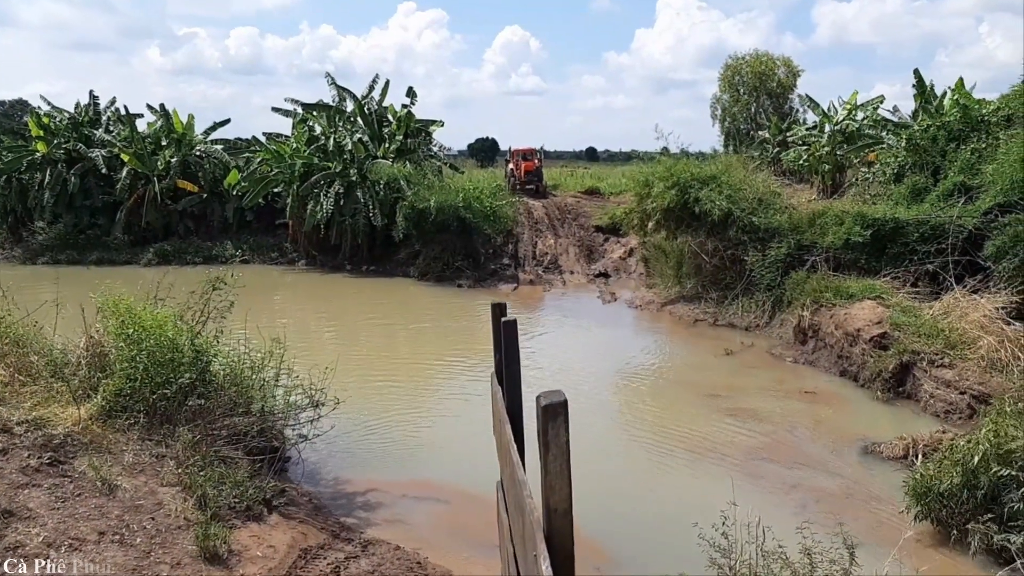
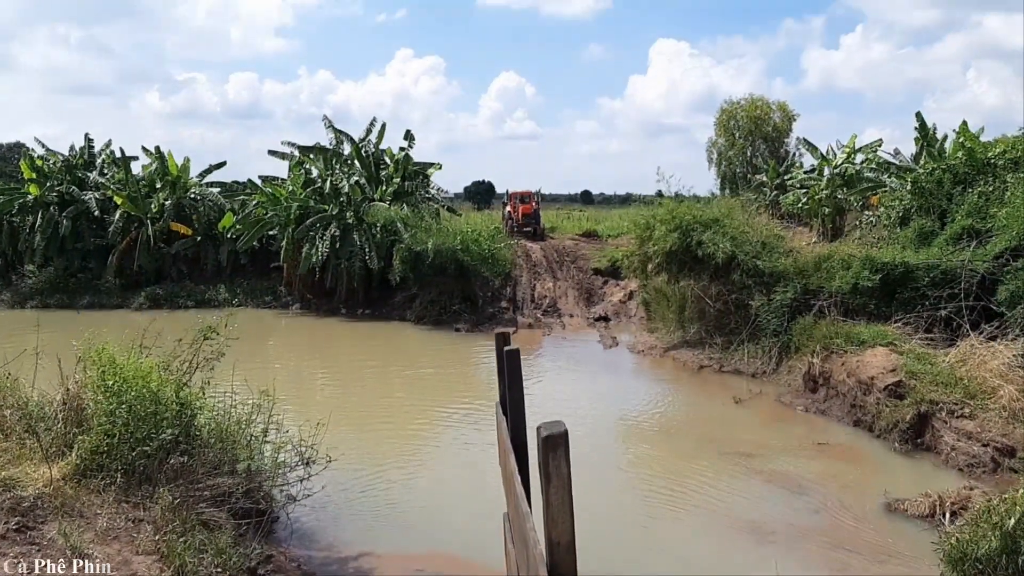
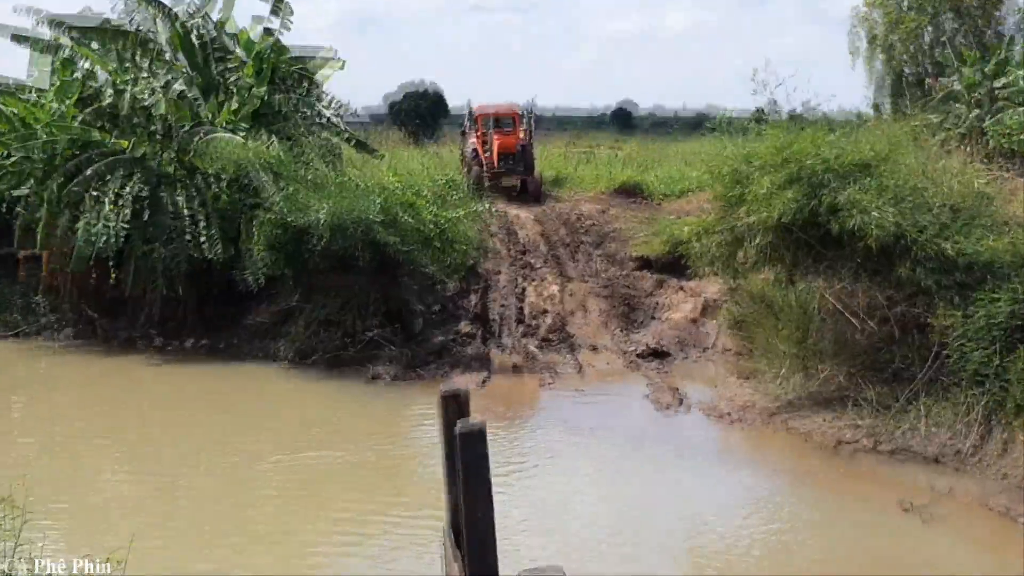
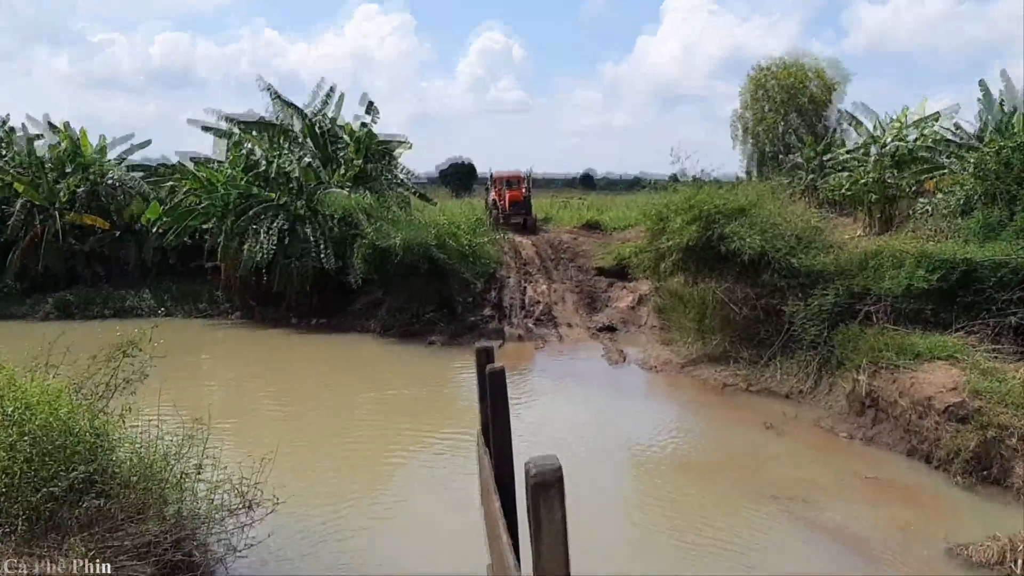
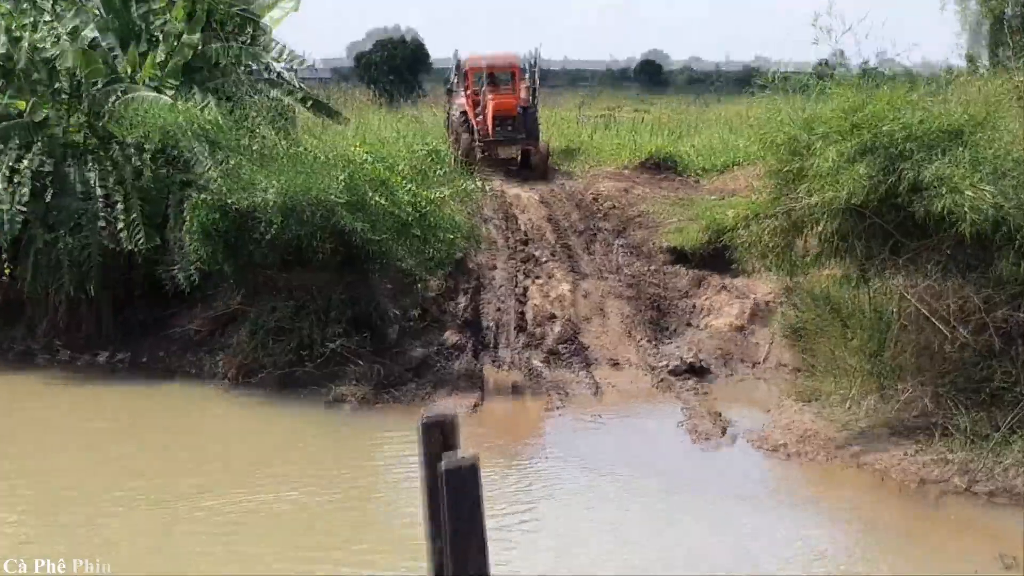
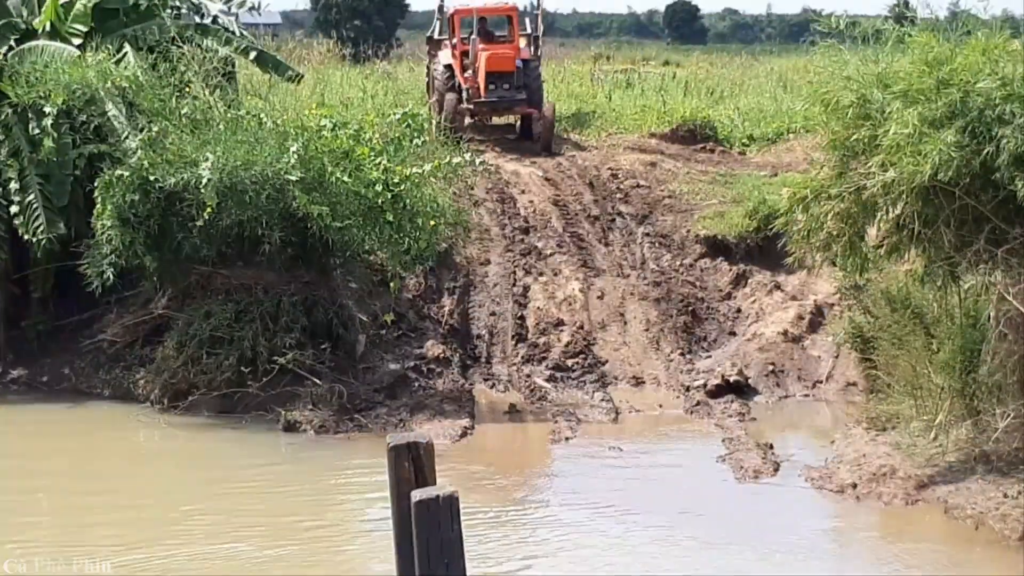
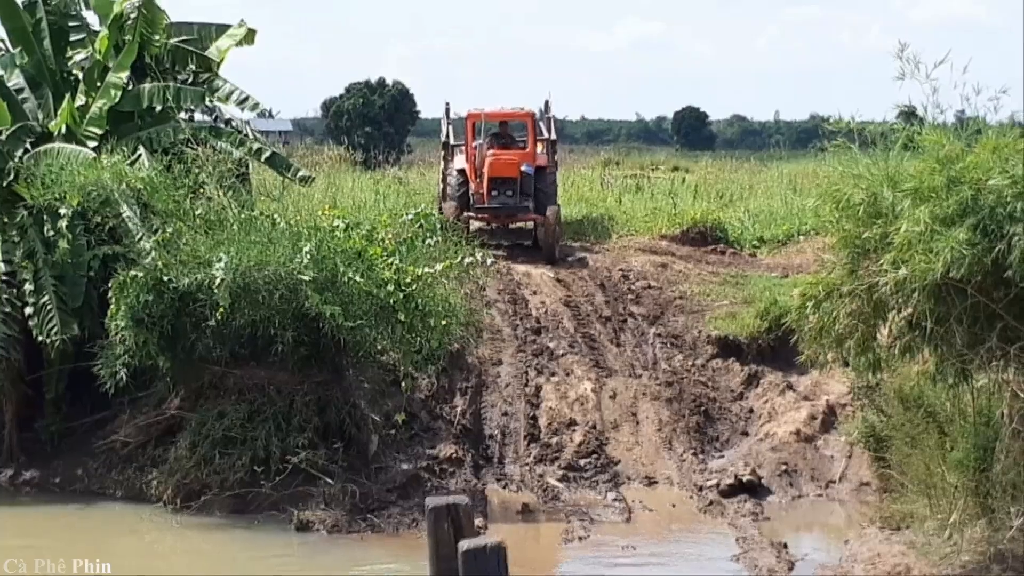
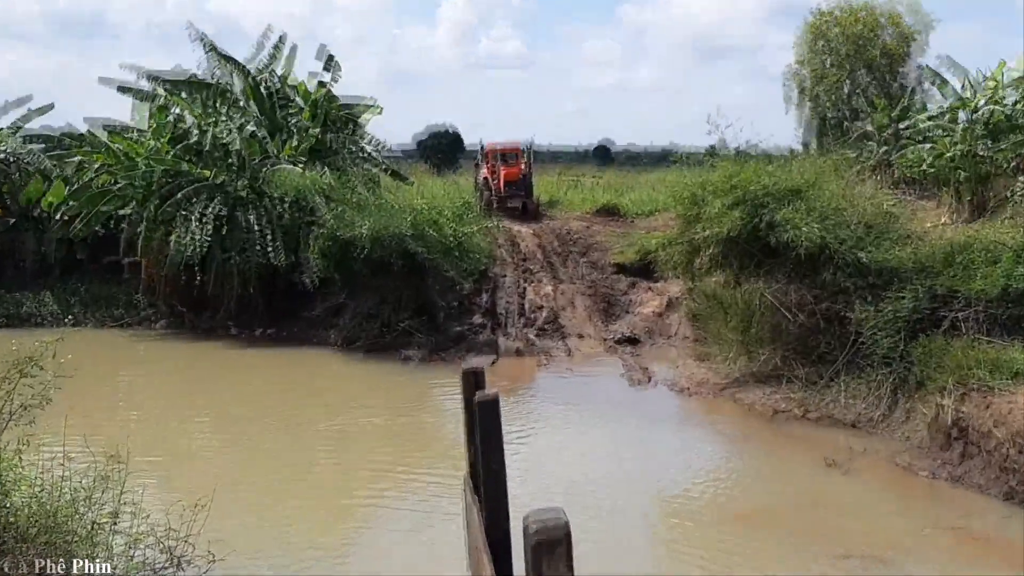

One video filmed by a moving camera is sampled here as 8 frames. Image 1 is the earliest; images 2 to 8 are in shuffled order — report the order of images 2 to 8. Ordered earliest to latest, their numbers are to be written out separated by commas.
2, 4, 8, 3, 5, 6, 7
